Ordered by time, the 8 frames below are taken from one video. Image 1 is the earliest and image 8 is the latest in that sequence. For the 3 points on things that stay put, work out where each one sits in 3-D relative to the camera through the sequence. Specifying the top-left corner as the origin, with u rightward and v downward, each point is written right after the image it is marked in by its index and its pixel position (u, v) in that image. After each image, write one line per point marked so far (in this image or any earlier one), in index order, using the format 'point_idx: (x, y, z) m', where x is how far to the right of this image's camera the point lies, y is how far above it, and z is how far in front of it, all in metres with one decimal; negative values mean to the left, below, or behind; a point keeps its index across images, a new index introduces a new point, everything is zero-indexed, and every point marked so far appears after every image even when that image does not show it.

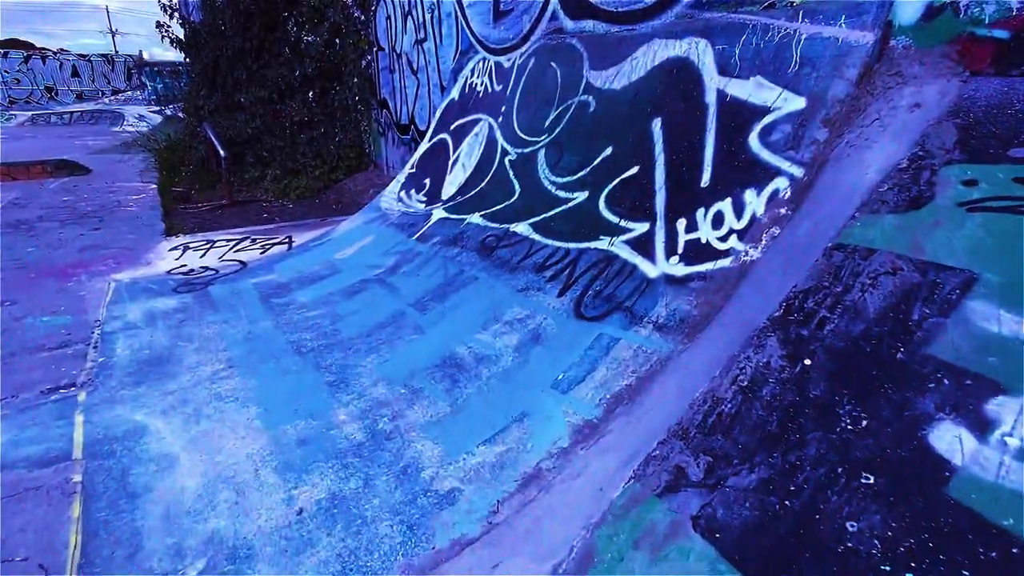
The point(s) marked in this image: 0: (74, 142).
0: (-13.3, +4.4, +14.6) m
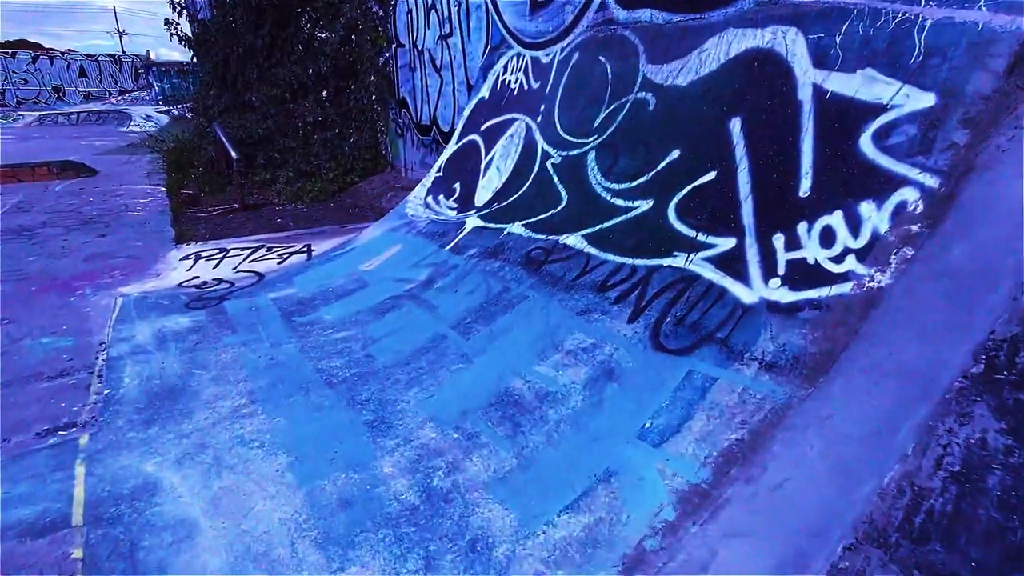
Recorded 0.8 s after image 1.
0: (-12.9, +4.4, +14.4) m
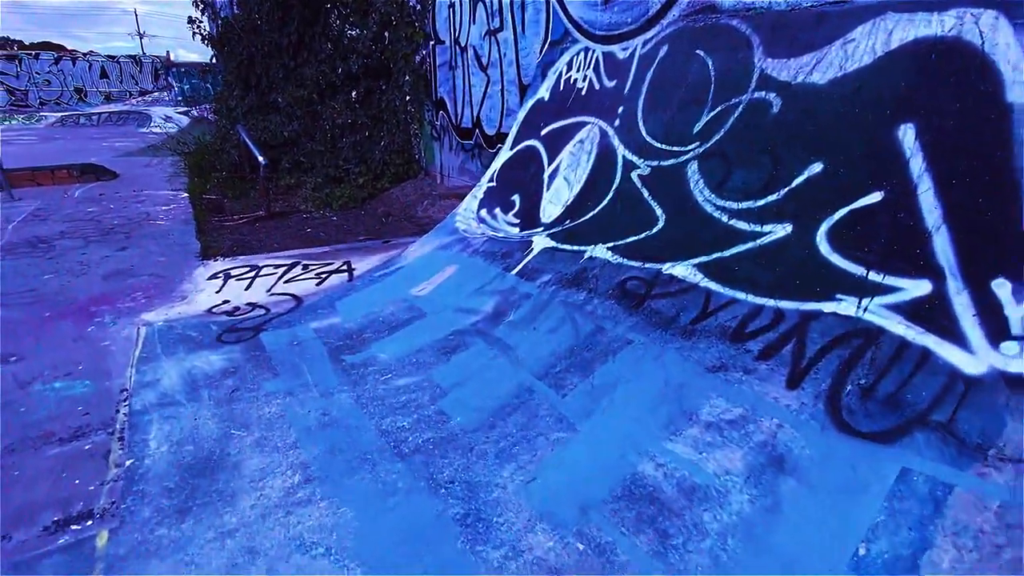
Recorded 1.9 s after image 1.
0: (-12.1, +4.3, +14.2) m
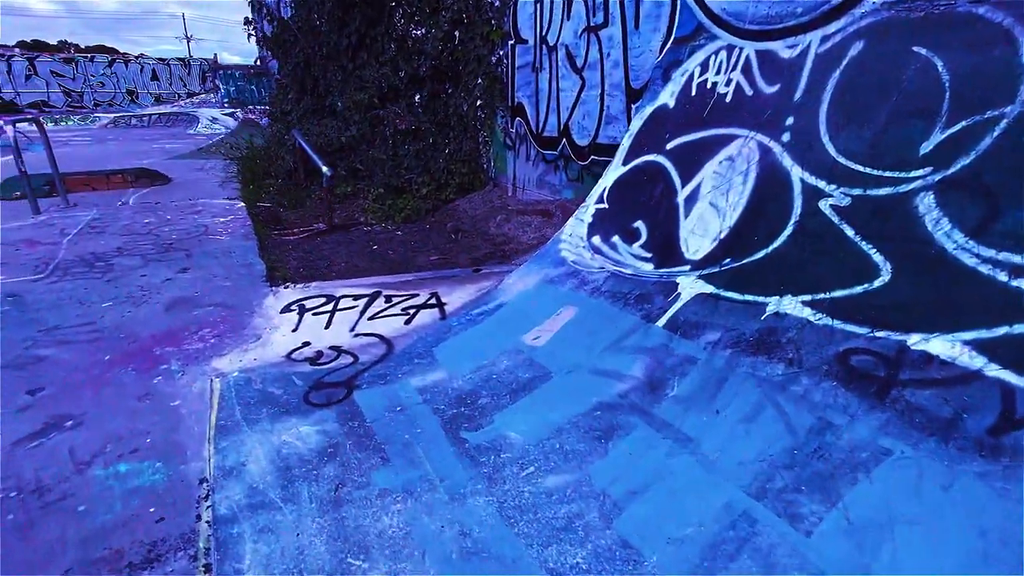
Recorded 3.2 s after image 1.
0: (-10.6, +4.2, +14.2) m
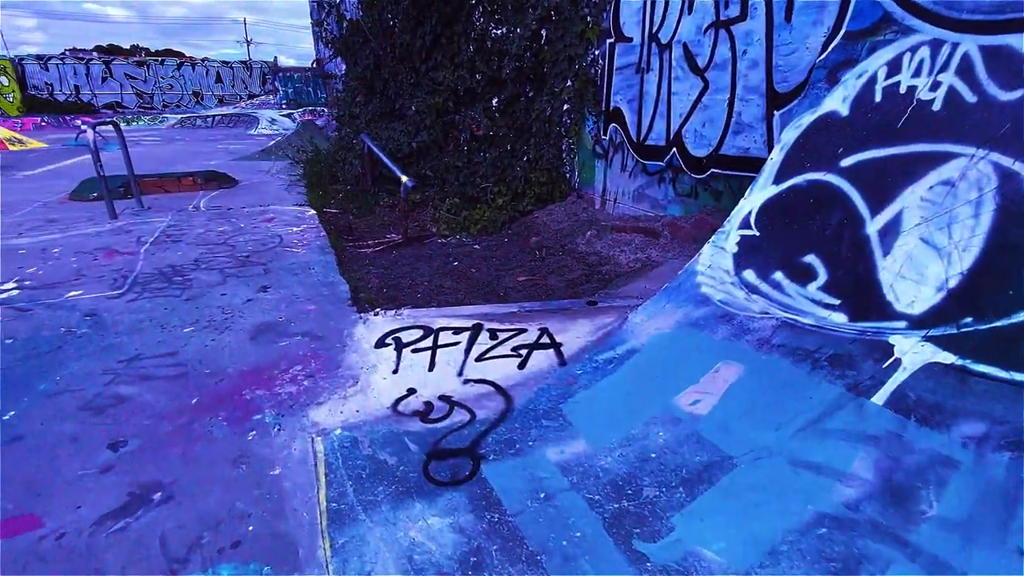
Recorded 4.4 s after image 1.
0: (-8.9, +4.3, +14.5) m
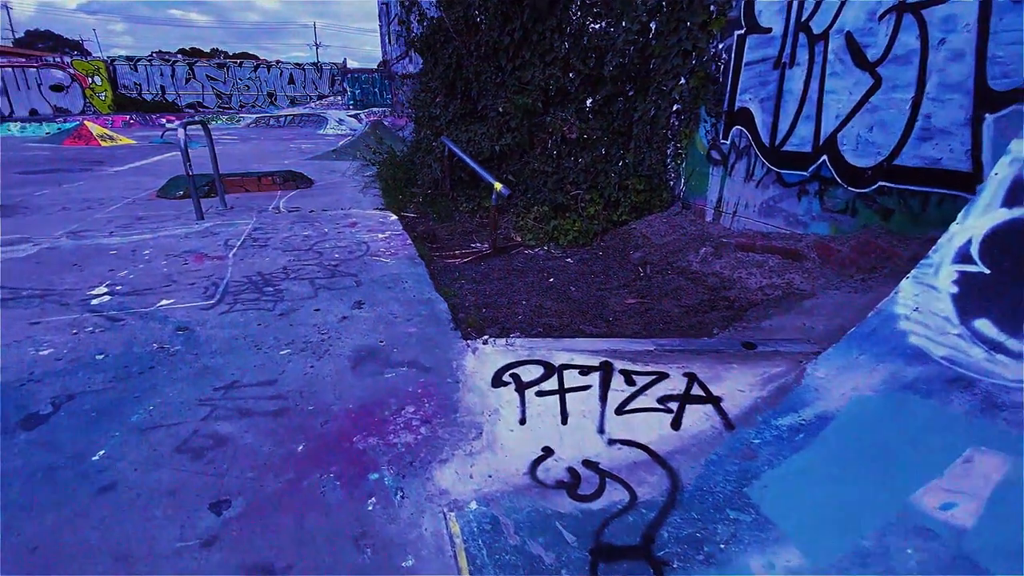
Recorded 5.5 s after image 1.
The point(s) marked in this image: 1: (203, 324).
0: (-6.8, +4.4, +14.8) m
1: (-2.0, -0.2, +3.1) m
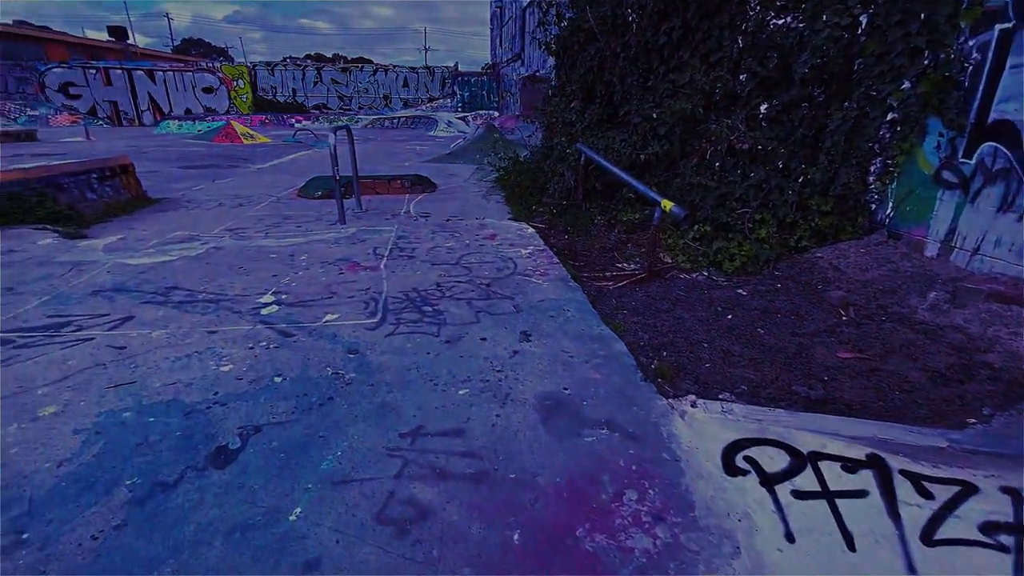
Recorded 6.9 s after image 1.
0: (-3.3, +4.5, +15.3) m
1: (-0.8, -0.4, +2.9) m
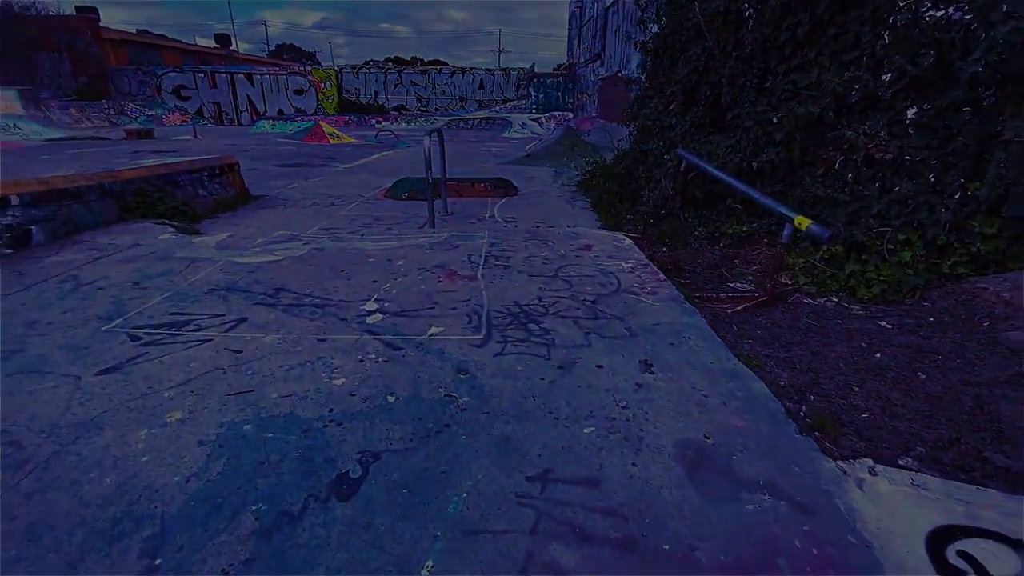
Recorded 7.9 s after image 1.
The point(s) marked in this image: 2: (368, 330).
0: (-0.8, +4.4, +15.3) m
1: (-0.2, -0.5, +2.7) m
2: (-0.9, -0.3, +3.2) m
